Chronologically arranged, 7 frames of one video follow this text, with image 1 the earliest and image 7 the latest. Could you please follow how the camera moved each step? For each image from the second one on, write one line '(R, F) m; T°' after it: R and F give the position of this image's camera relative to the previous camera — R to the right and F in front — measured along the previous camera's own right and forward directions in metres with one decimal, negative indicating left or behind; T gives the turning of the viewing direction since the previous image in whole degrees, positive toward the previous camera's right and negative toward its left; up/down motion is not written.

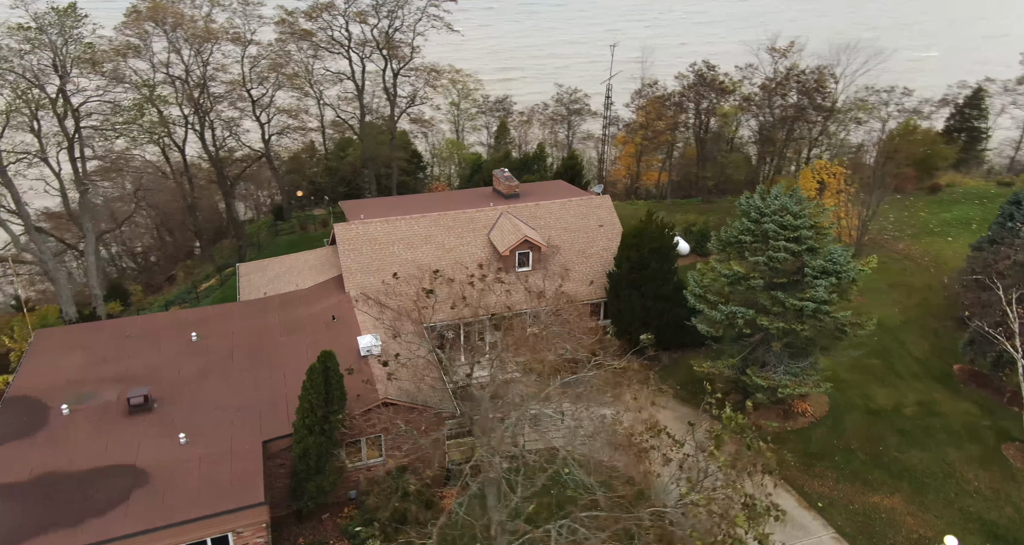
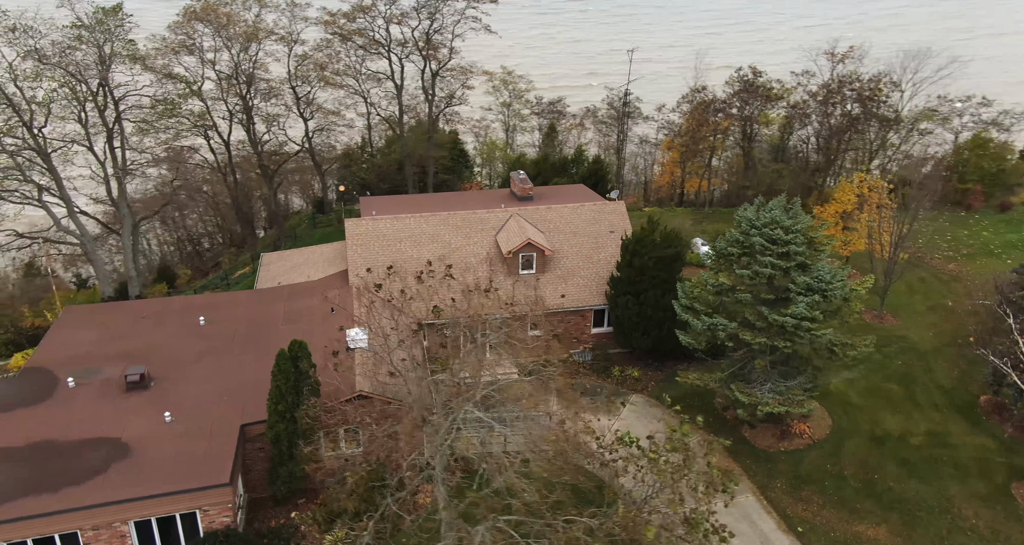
(+1.8, 0.0) m; -5°
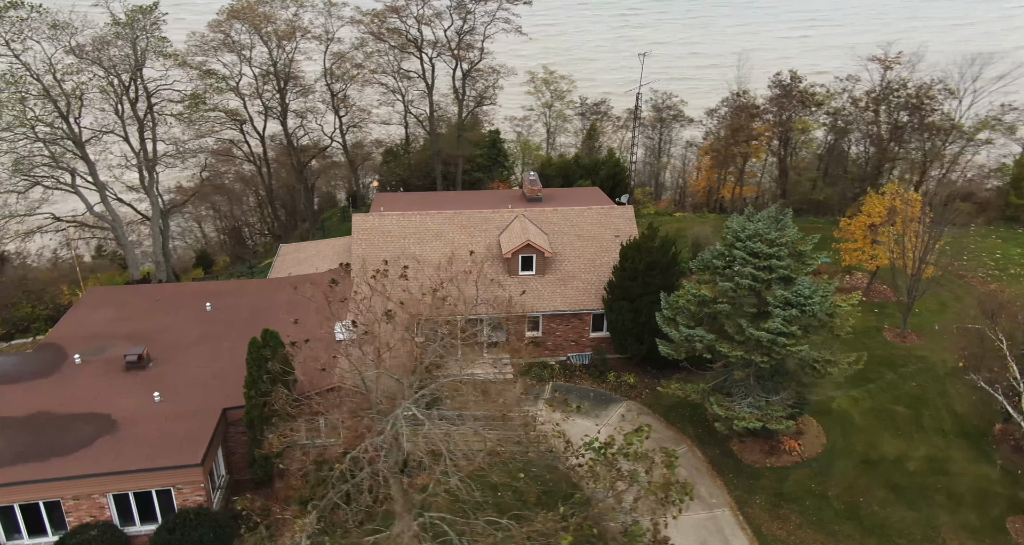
(+1.6, 0.0) m; -4°
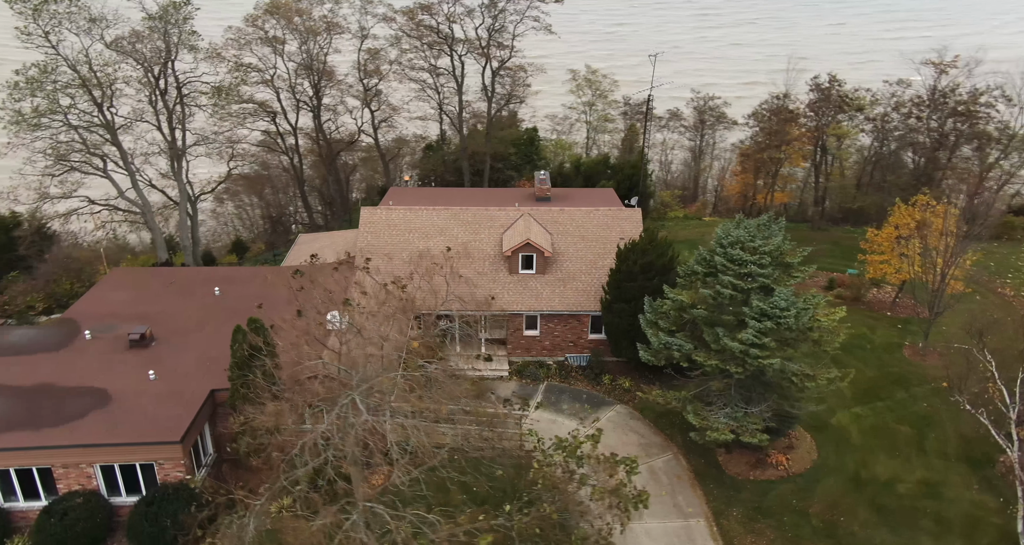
(+1.5, 0.0) m; -4°
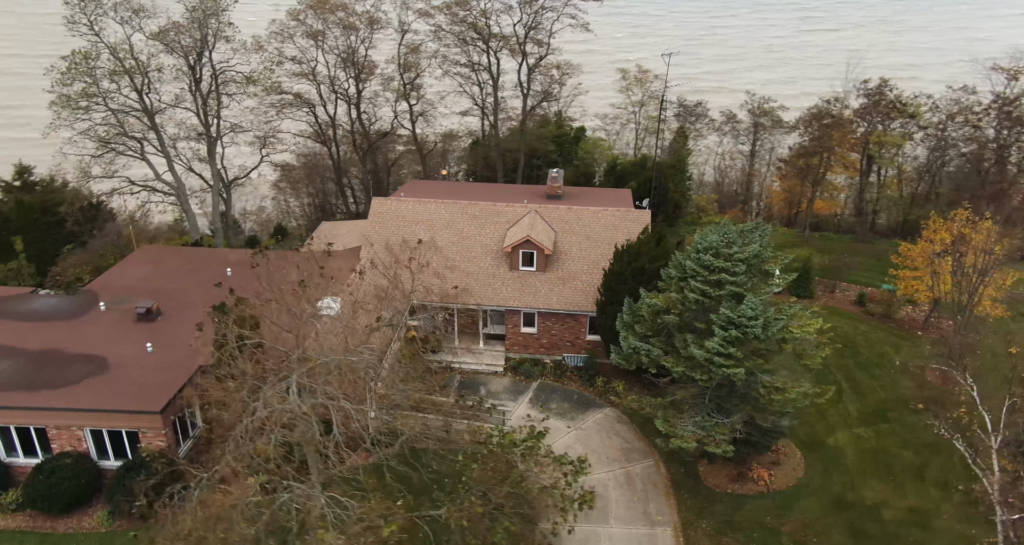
(+1.8, 0.0) m; -5°
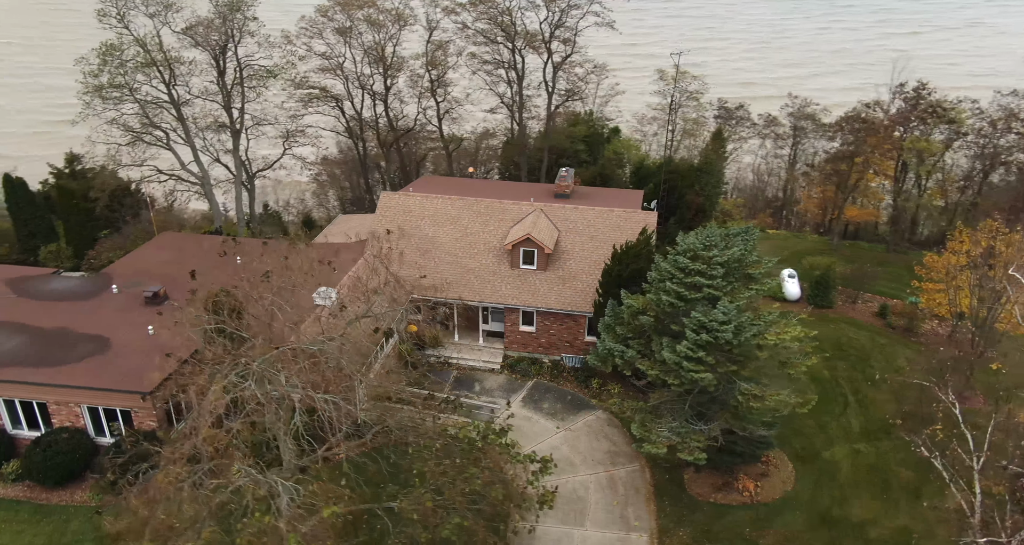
(+1.3, 0.0) m; -3°
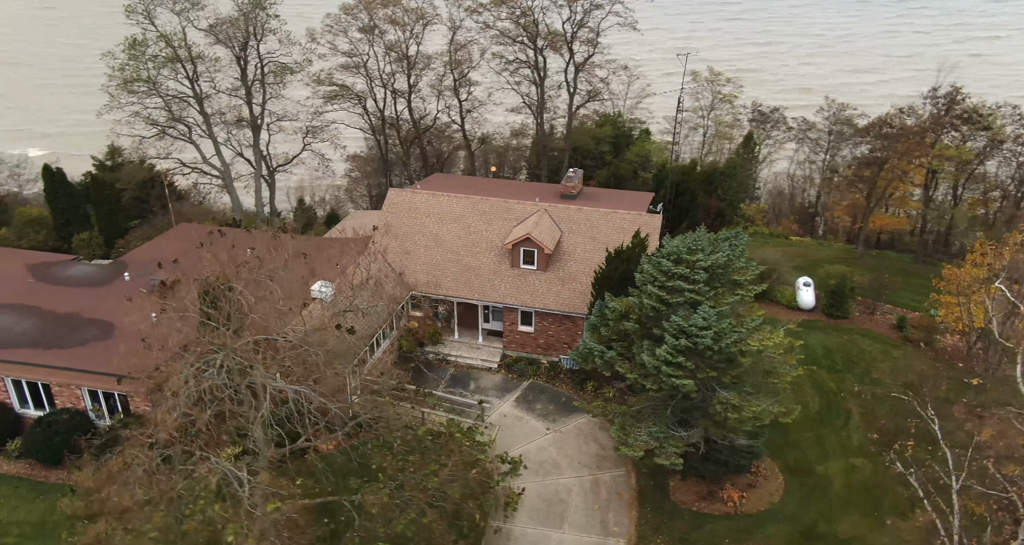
(+1.1, 0.0) m; -3°
